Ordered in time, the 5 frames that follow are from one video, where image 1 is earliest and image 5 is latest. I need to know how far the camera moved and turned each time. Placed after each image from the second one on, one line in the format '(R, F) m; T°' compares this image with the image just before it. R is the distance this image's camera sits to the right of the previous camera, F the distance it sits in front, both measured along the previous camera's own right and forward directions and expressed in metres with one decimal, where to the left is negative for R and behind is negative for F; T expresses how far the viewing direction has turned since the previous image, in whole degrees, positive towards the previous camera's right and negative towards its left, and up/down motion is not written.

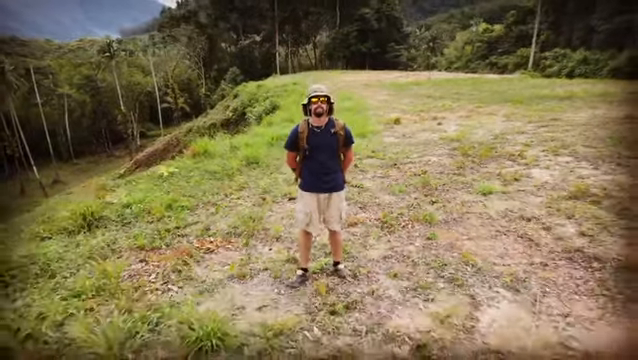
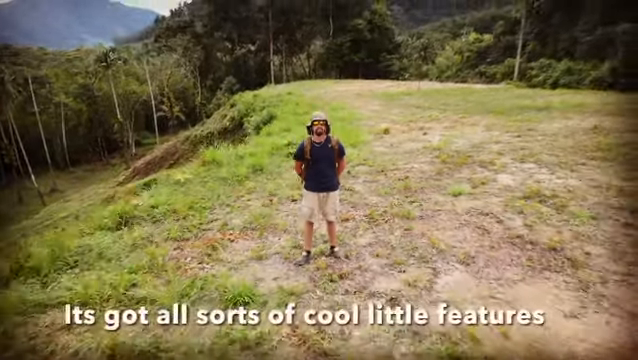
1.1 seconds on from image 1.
(0.0, -0.4) m; +1°
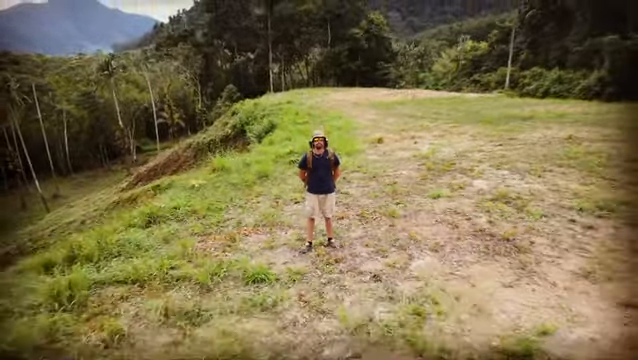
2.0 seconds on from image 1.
(0.0, -0.4) m; 0°
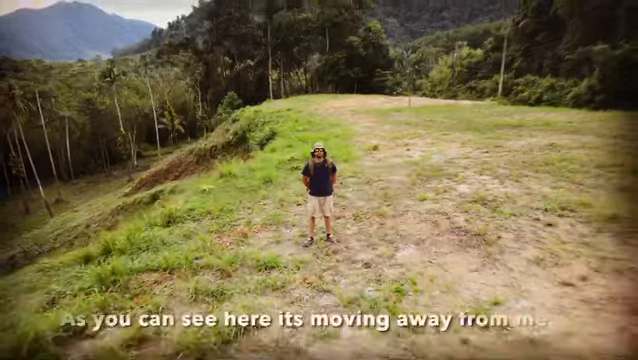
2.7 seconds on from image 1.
(0.0, -0.4) m; 0°
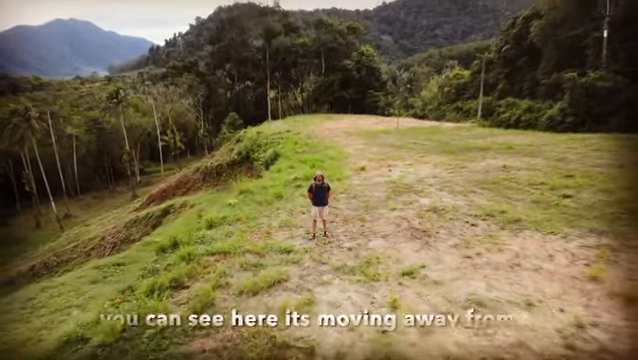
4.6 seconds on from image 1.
(0.0, -1.3) m; +1°
